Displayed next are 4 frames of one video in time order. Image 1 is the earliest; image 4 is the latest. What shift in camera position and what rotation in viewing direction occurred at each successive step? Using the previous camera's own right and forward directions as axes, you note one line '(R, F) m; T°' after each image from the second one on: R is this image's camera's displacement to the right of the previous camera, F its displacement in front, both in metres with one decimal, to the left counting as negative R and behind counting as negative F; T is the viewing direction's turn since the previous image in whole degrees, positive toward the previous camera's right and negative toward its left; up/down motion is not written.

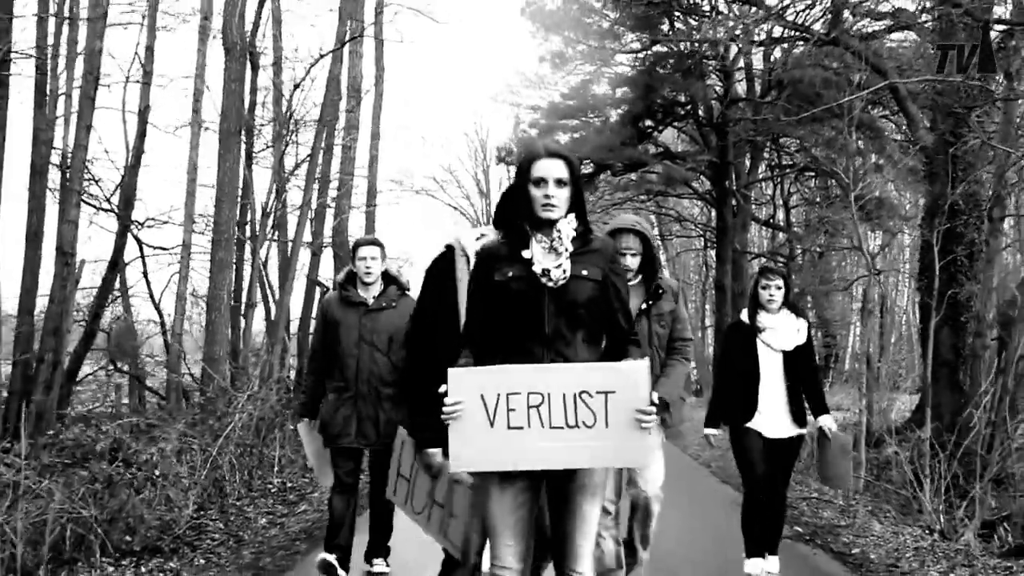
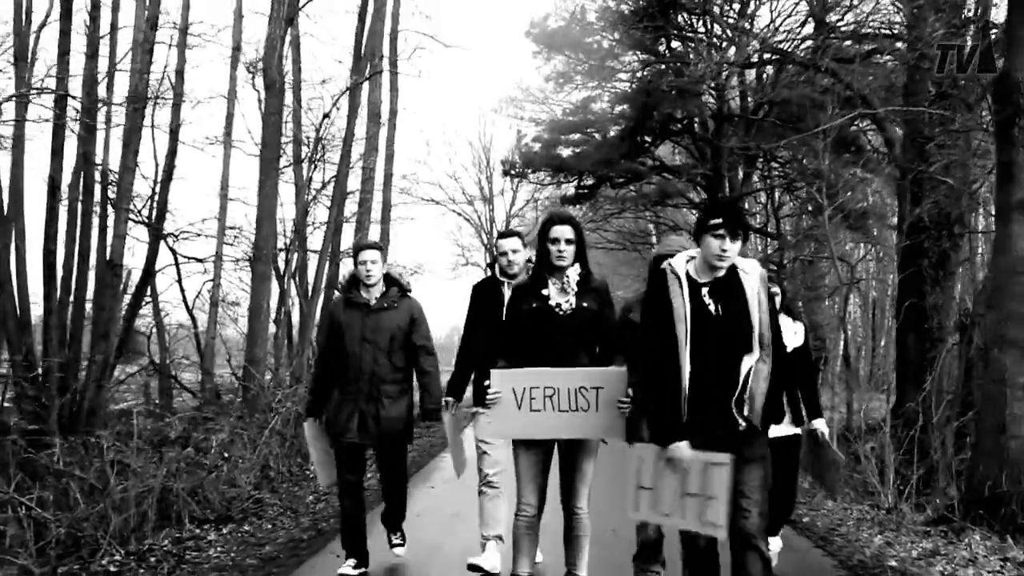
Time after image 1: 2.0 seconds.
(-0.1, -1.0) m; 0°
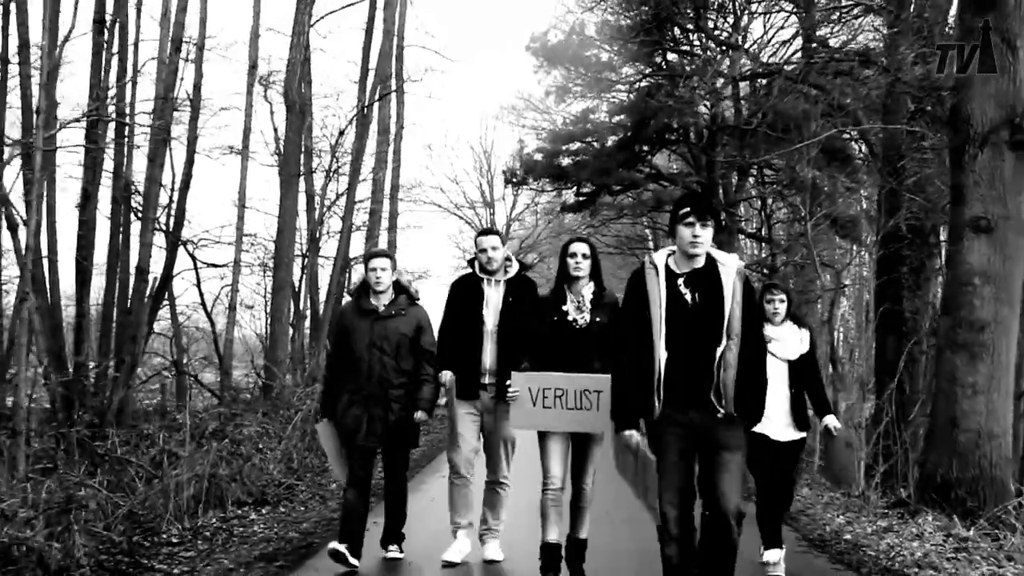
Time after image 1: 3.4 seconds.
(0.0, -0.7) m; 0°
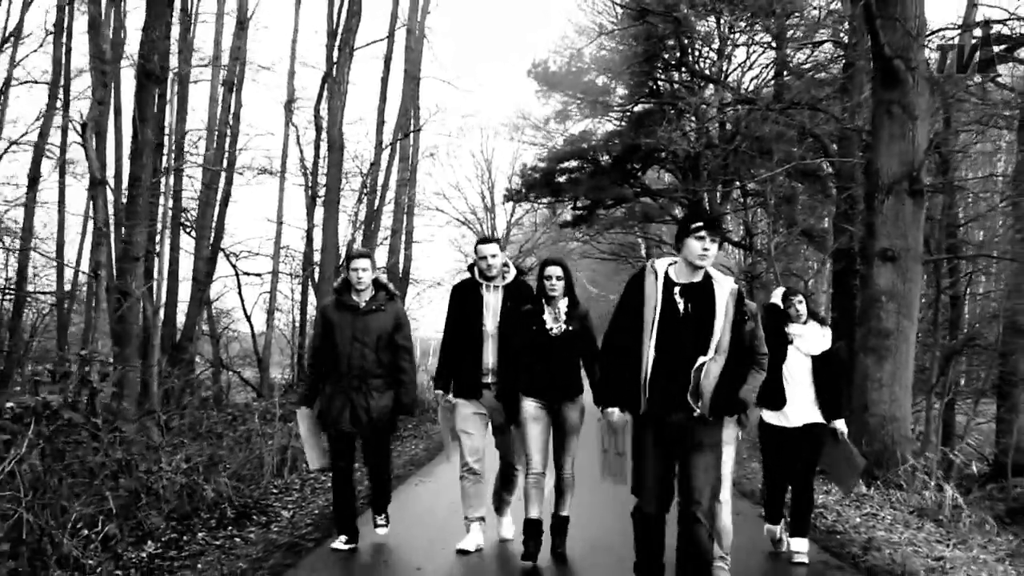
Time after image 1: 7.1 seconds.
(-0.1, -1.9) m; 0°
